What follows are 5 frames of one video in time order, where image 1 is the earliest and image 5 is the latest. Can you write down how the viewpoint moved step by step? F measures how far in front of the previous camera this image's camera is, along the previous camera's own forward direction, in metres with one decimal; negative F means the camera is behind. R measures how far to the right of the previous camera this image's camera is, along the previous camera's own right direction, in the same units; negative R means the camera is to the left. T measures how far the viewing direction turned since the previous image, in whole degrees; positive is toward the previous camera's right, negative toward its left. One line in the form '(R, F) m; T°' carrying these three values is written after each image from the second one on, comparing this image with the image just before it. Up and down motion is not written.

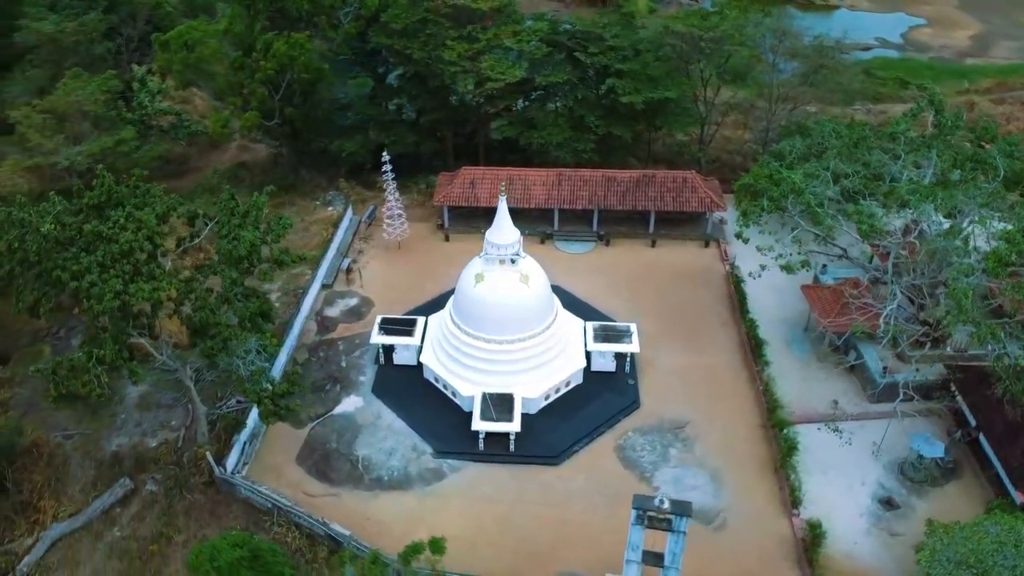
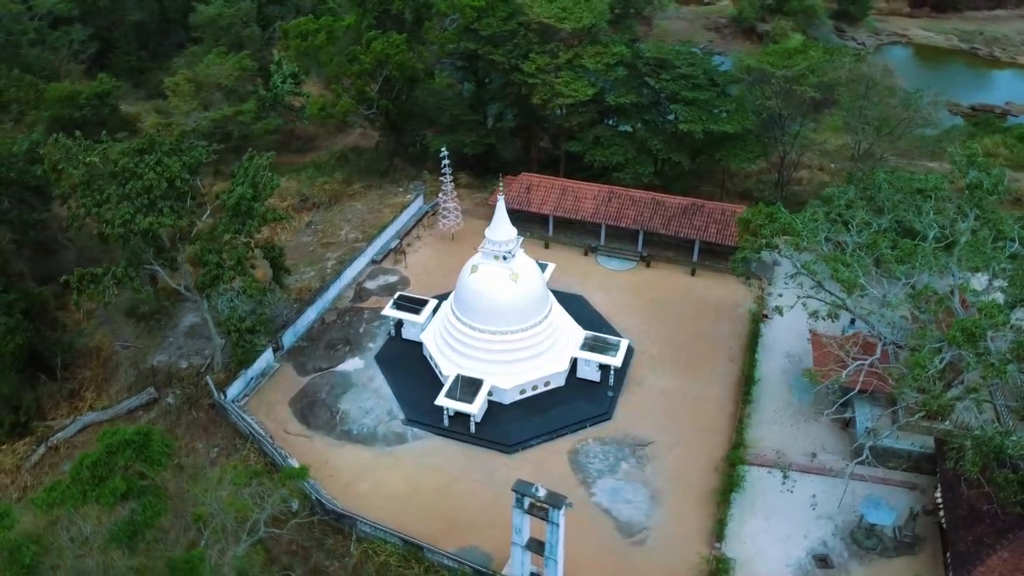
(+6.3, -1.0) m; -13°
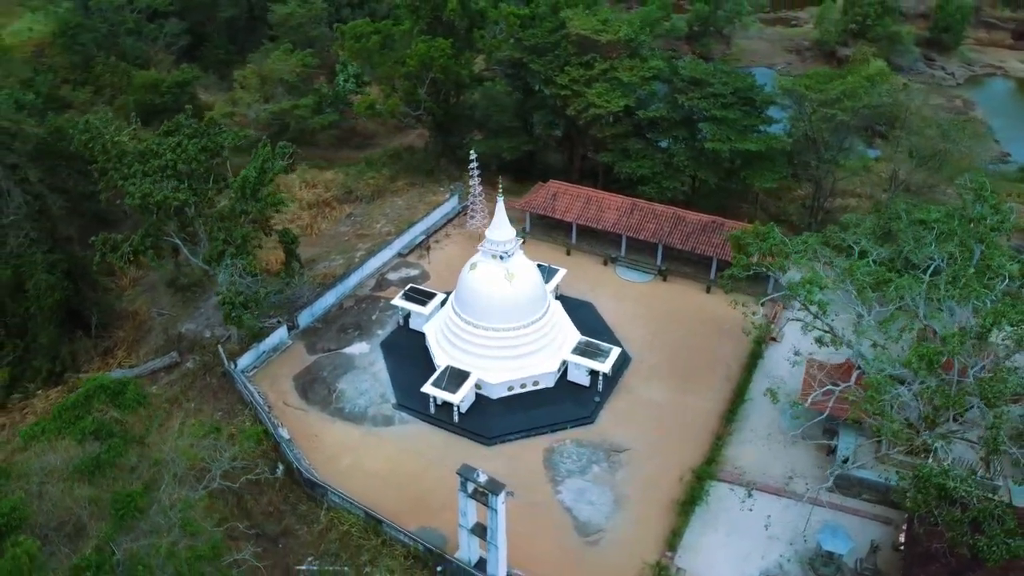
(+3.4, -0.8) m; -7°
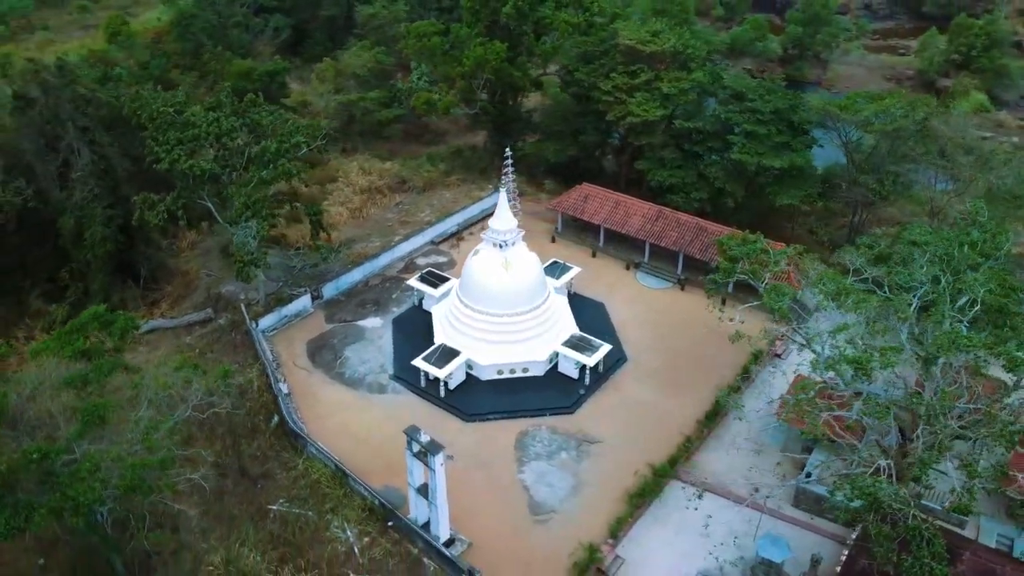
(+4.2, -1.0) m; -8°
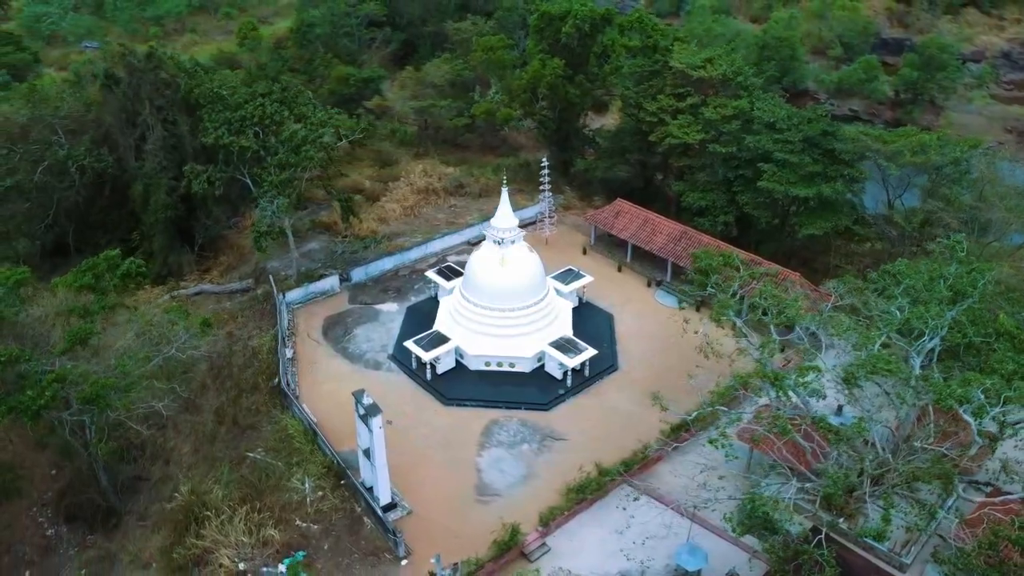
(+5.3, -0.8) m; -10°
